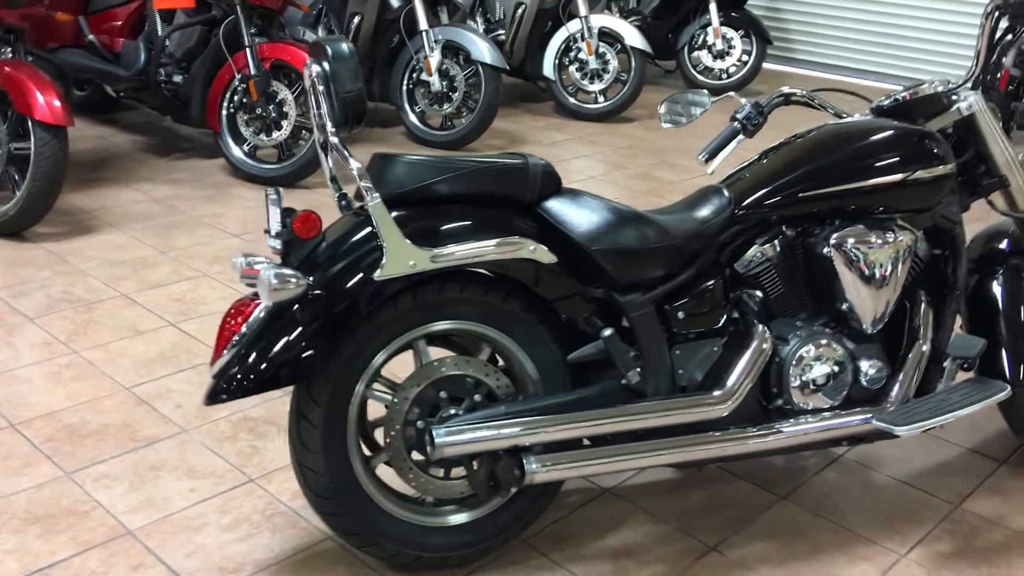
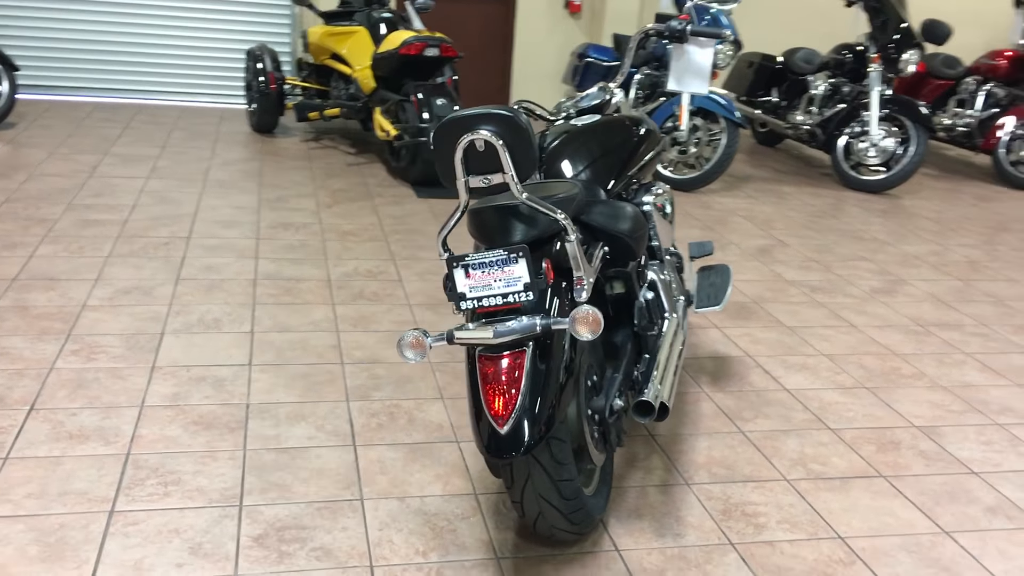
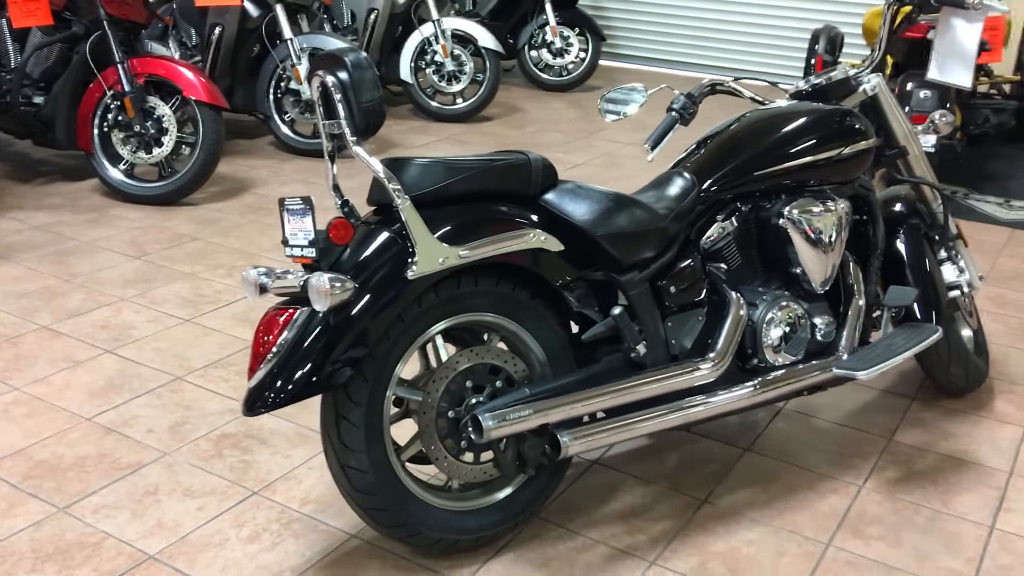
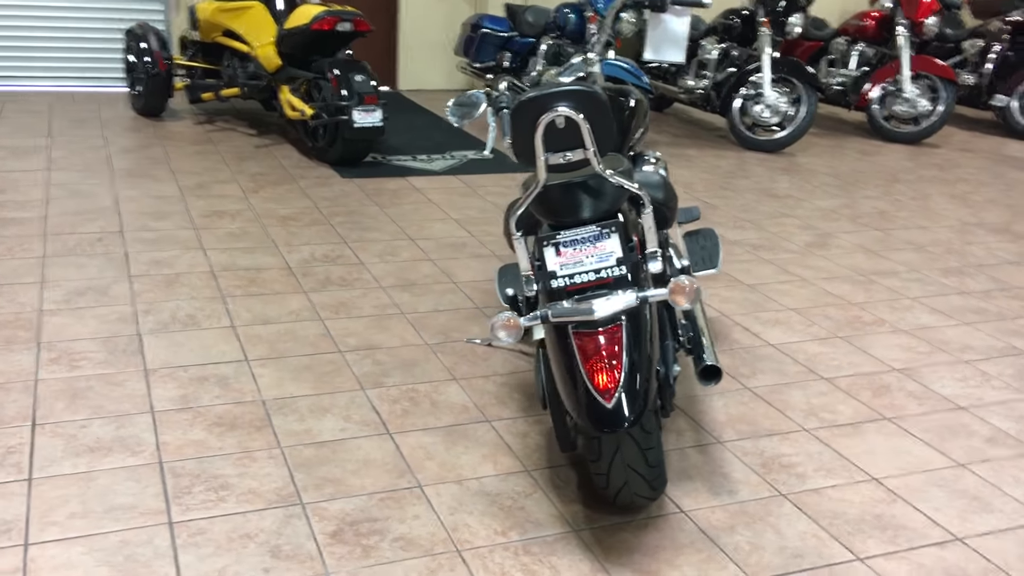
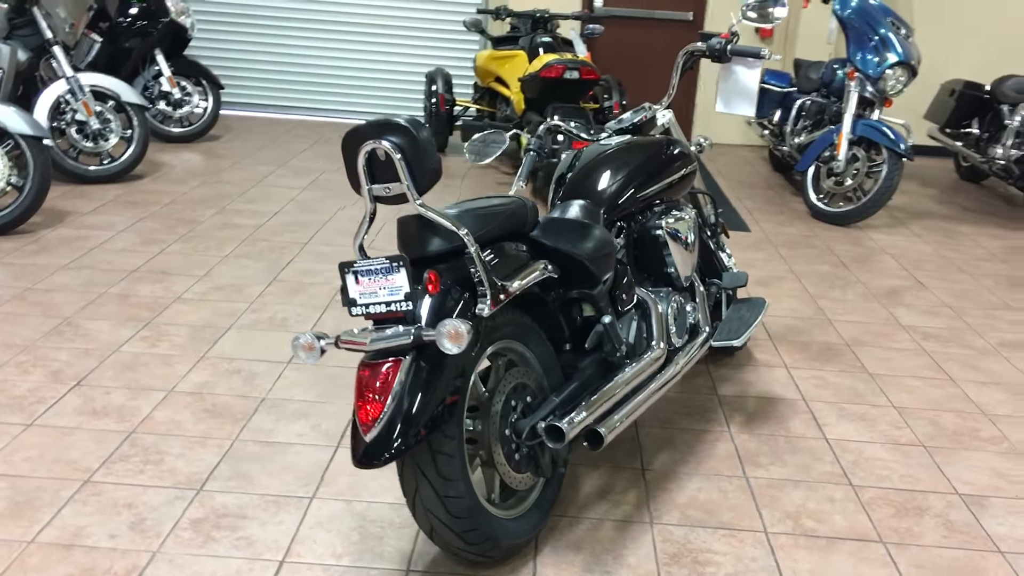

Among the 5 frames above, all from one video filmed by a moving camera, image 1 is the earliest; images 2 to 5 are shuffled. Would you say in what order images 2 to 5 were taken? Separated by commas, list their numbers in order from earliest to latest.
3, 5, 2, 4
